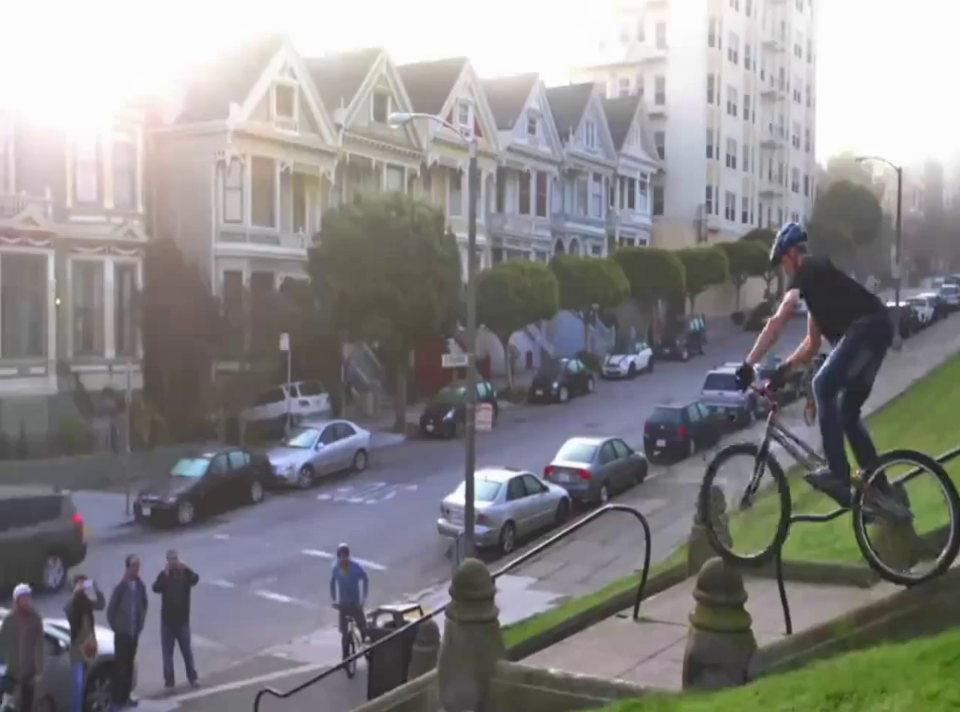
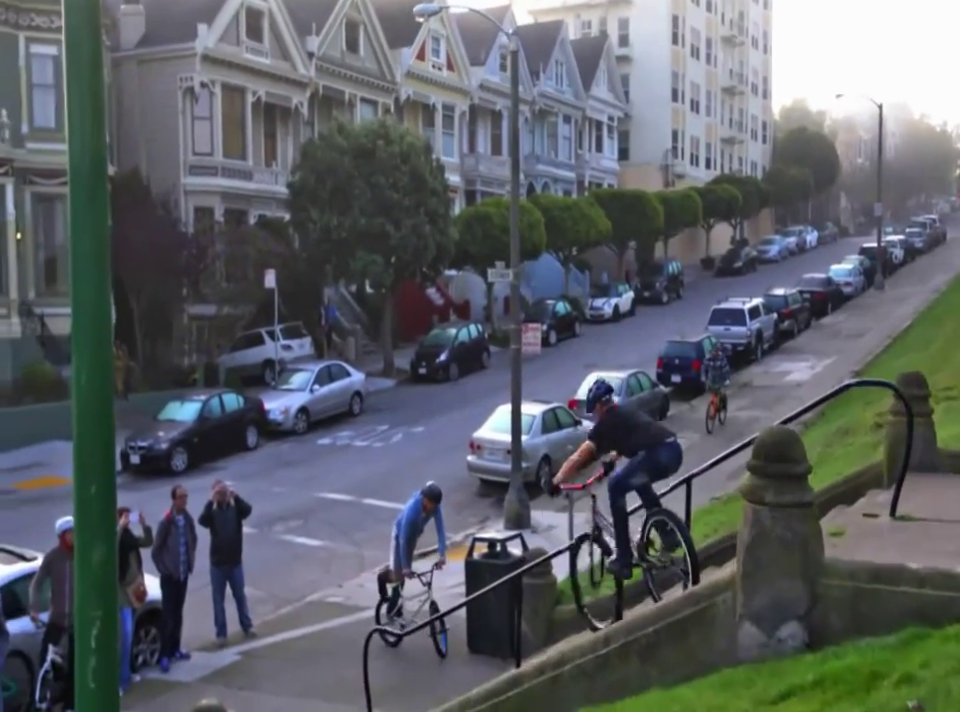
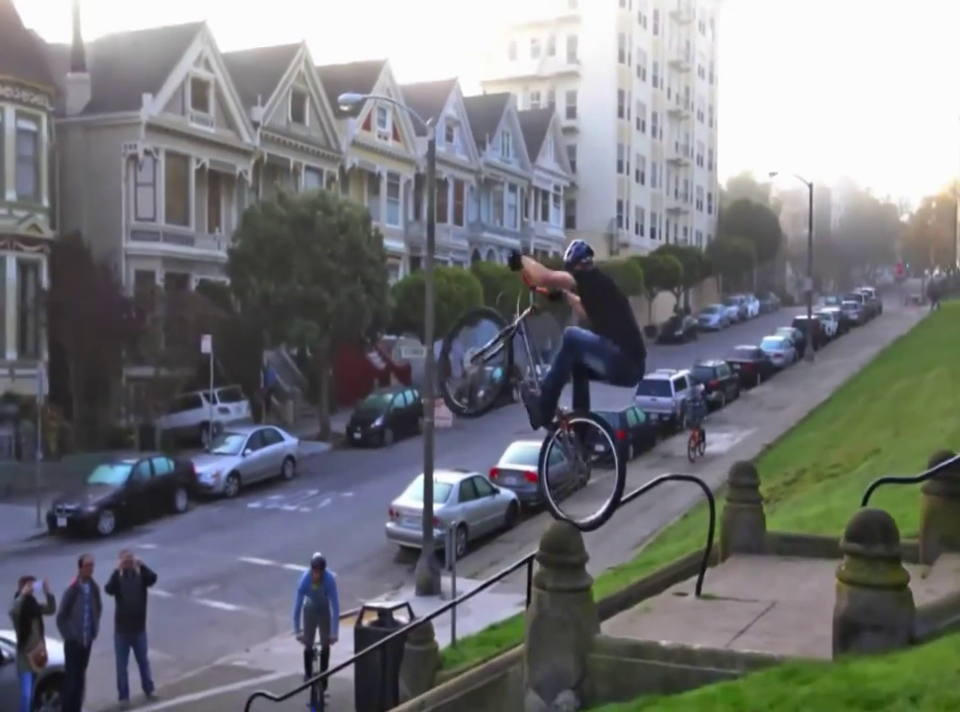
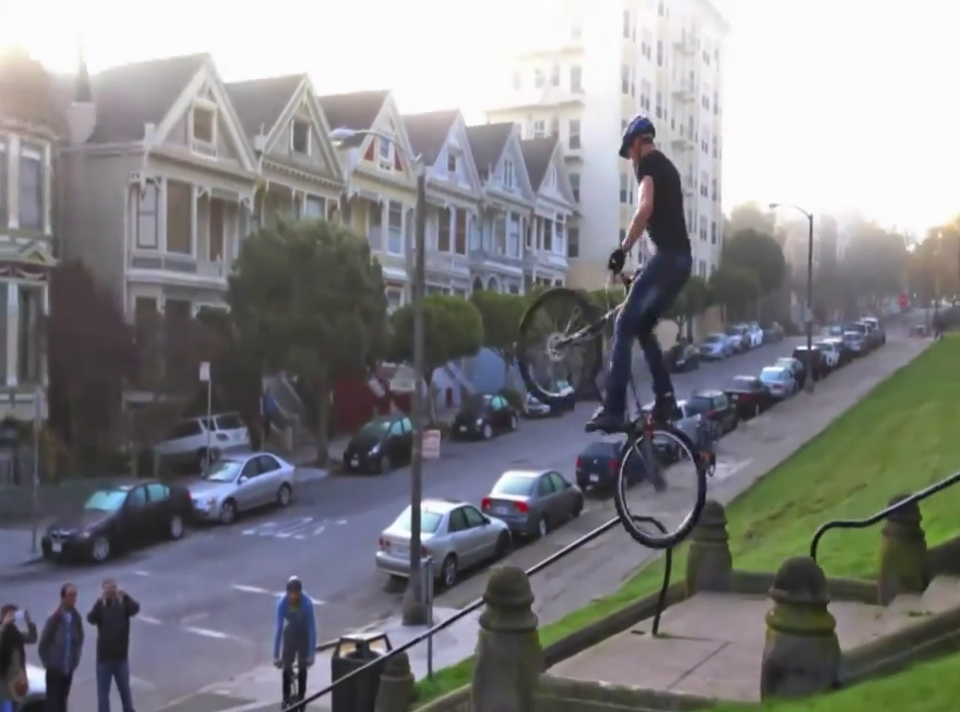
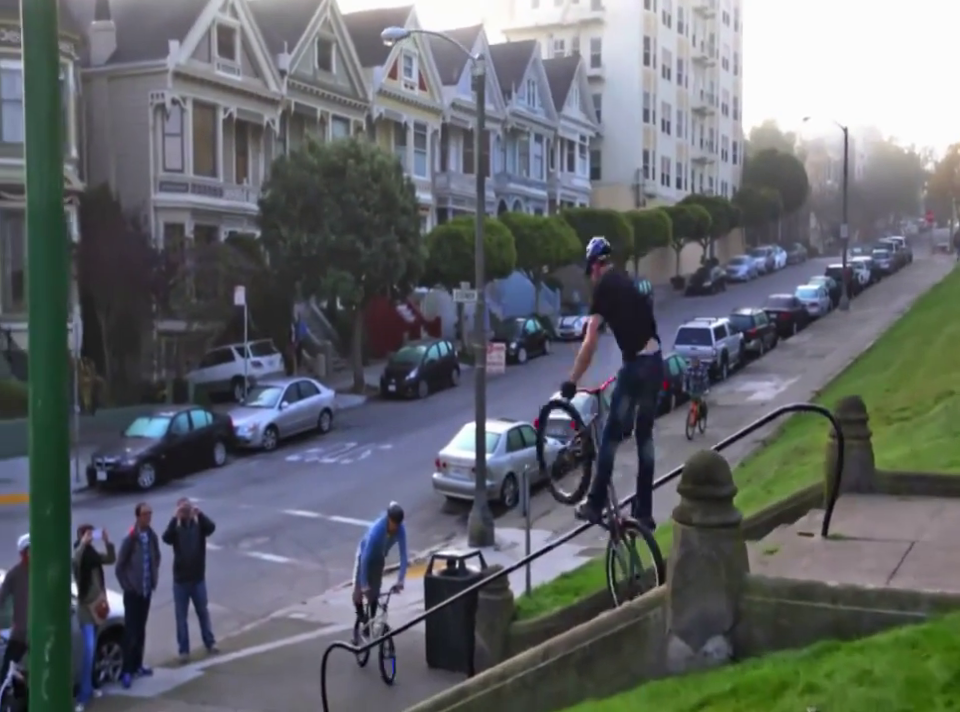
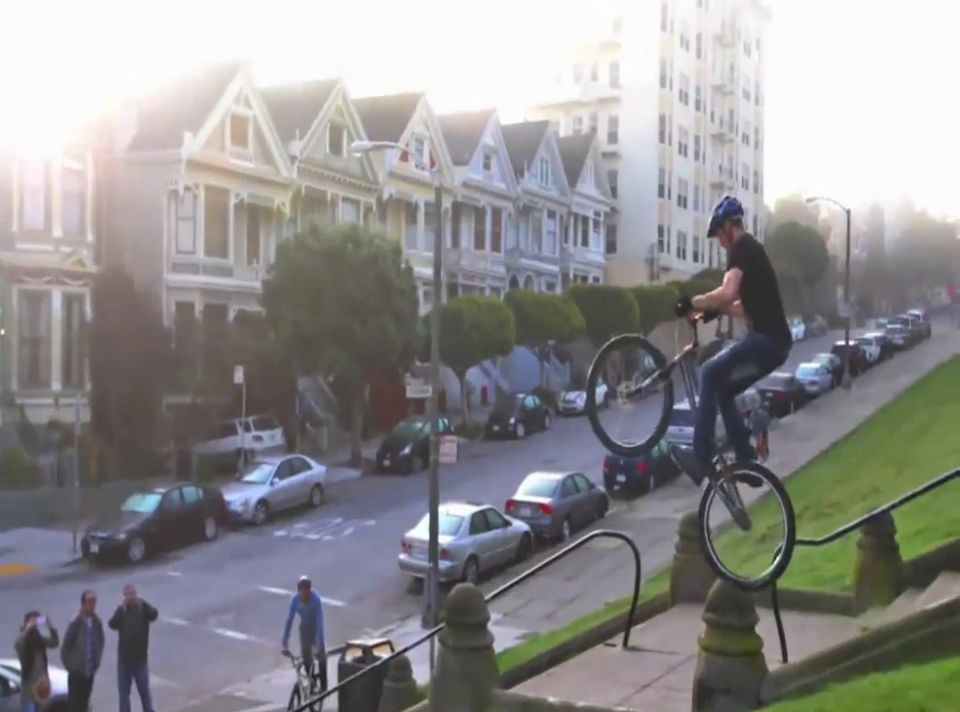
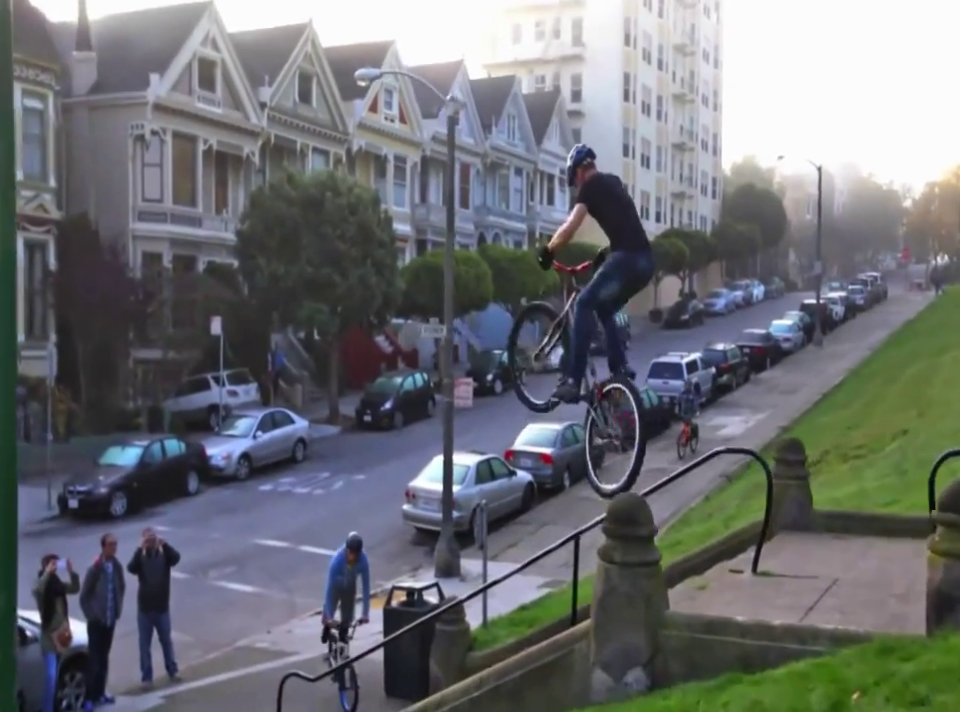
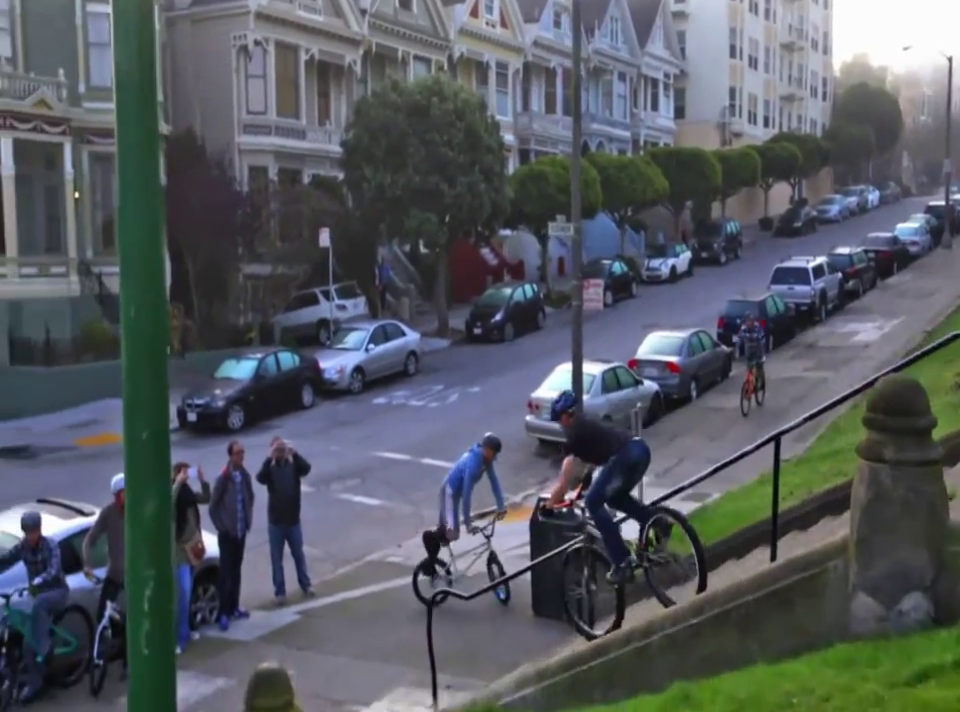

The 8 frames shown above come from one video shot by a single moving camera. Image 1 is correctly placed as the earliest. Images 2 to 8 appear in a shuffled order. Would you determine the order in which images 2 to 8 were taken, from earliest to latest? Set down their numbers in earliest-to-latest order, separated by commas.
6, 4, 3, 7, 5, 2, 8
